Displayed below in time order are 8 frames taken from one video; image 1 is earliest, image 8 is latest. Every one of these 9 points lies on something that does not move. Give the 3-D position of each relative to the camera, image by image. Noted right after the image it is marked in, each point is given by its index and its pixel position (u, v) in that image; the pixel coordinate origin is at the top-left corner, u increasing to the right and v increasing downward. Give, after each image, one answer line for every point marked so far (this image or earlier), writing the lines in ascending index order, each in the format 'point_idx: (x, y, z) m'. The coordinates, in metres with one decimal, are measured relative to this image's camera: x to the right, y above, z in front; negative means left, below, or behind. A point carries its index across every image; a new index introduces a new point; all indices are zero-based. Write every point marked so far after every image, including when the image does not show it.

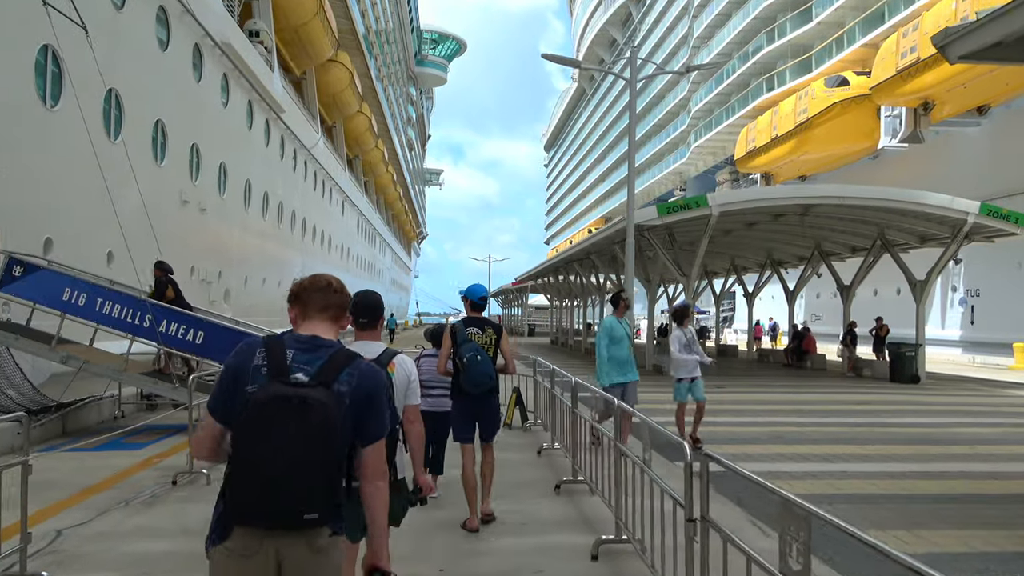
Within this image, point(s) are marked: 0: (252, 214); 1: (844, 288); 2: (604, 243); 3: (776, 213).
0: (-5.7, +1.5, +15.0) m
1: (+8.0, 0.0, +16.1) m
2: (+2.5, +1.2, +17.5) m
3: (+5.4, +1.5, +13.7) m
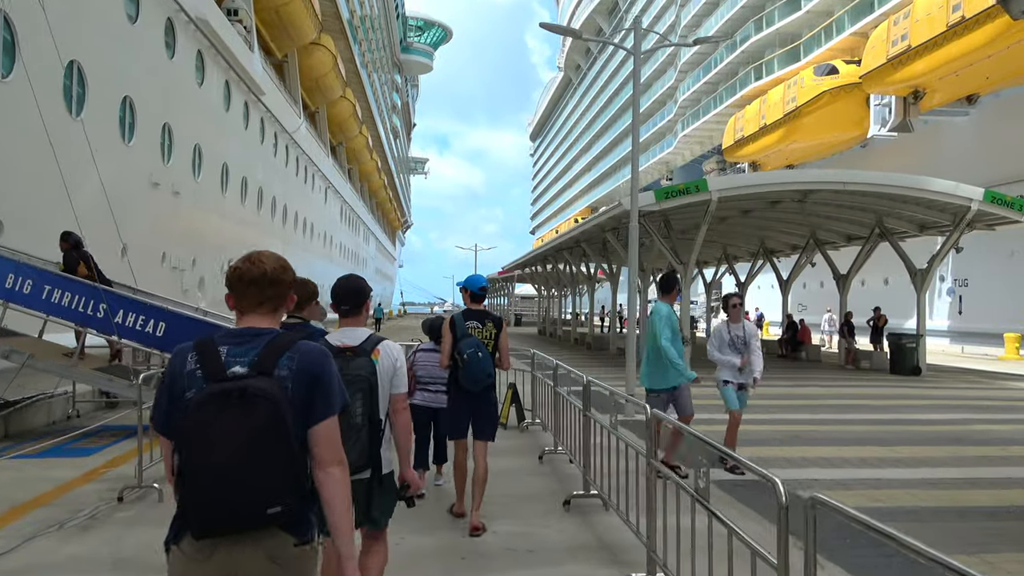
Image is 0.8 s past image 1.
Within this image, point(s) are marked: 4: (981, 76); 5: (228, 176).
0: (-5.9, +1.8, +14.3) m
1: (+7.7, +0.3, +15.8) m
2: (+2.2, +1.4, +17.0) m
3: (+5.2, +1.7, +13.3) m
4: (+13.7, +6.2, +19.9) m
5: (-5.9, +2.2, +14.3) m
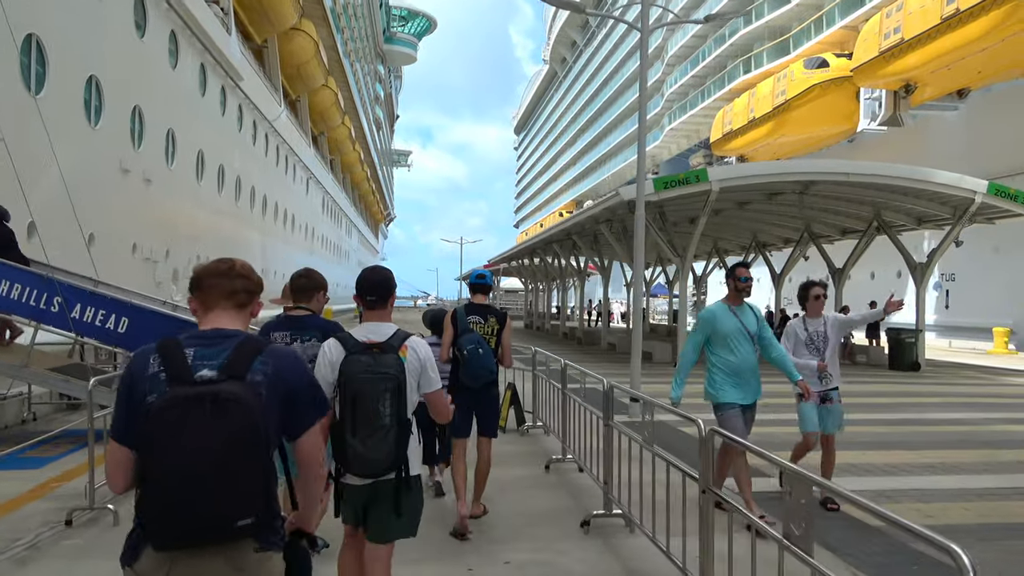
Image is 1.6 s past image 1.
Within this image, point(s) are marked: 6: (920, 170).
0: (-6.1, +1.9, +13.7) m
1: (+7.5, +0.4, +15.5) m
2: (+1.9, +1.6, +16.6) m
3: (+5.0, +1.9, +12.9) m
4: (+13.4, +6.4, +19.7) m
5: (-6.1, +2.4, +13.7) m
6: (+7.0, +2.0, +11.6) m
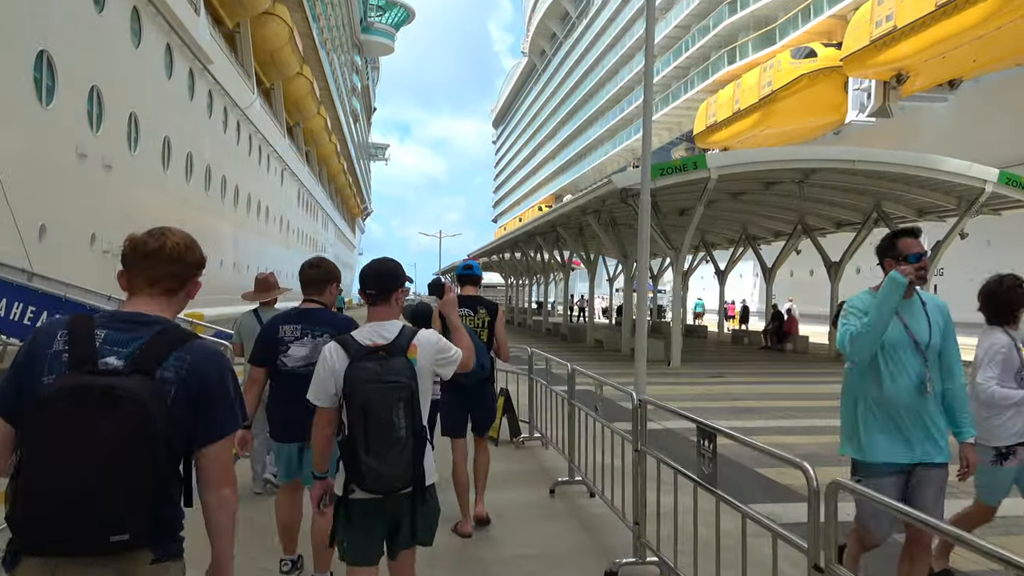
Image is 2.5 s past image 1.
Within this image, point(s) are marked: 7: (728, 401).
0: (-6.4, +2.1, +12.7) m
1: (+7.1, +0.5, +15.0) m
2: (+1.5, +1.7, +15.9) m
3: (+4.7, +2.0, +12.3) m
4: (+12.9, +6.5, +19.3) m
5: (-6.4, +2.5, +12.7) m
6: (+6.8, +2.1, +11.0) m
7: (+2.8, -1.4, +8.7) m
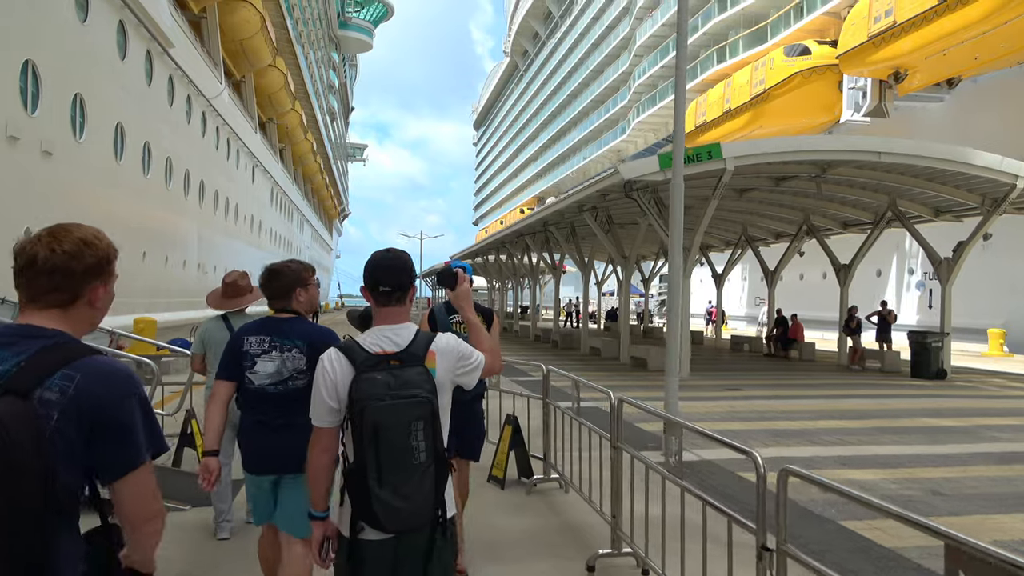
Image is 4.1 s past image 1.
0: (-6.6, +2.0, +11.5) m
1: (+6.9, +0.4, +14.1) m
2: (+1.3, +1.7, +14.9) m
3: (+4.6, +1.9, +11.4) m
4: (+12.6, +6.4, +18.7) m
5: (-6.5, +2.5, +11.4) m
6: (+6.7, +2.1, +10.2) m
7: (+2.8, -1.5, +7.7) m
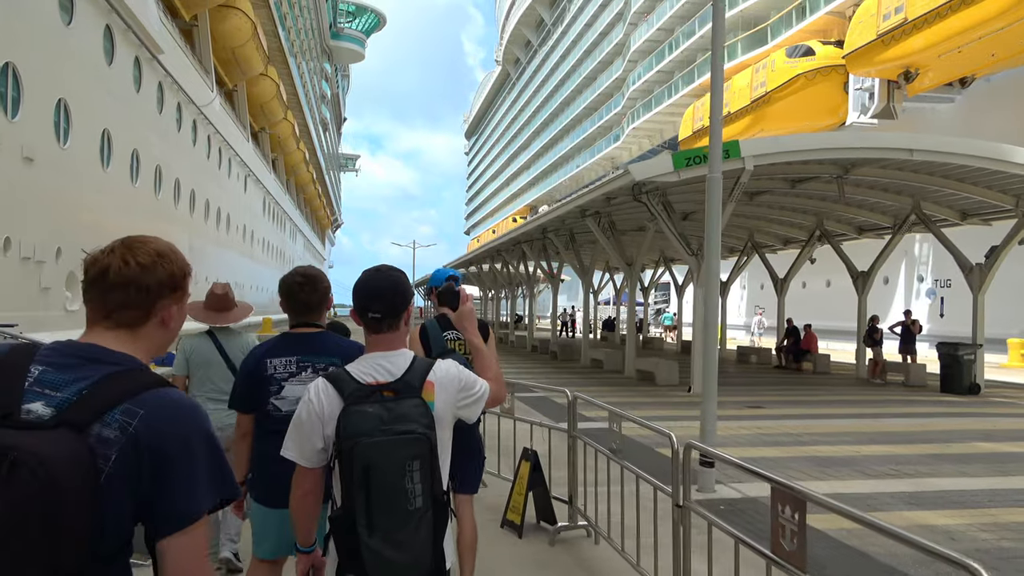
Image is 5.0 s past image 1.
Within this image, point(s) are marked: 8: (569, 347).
0: (-6.6, +1.9, +10.6) m
1: (+6.8, +0.3, +13.3) m
2: (+1.2, +1.5, +14.0) m
3: (+4.6, +1.8, +10.6) m
4: (+12.5, +6.2, +18.0) m
5: (-6.6, +2.3, +10.5) m
6: (+6.7, +2.0, +9.4) m
7: (+2.8, -1.5, +6.9) m
8: (+1.5, -1.6, +18.2) m
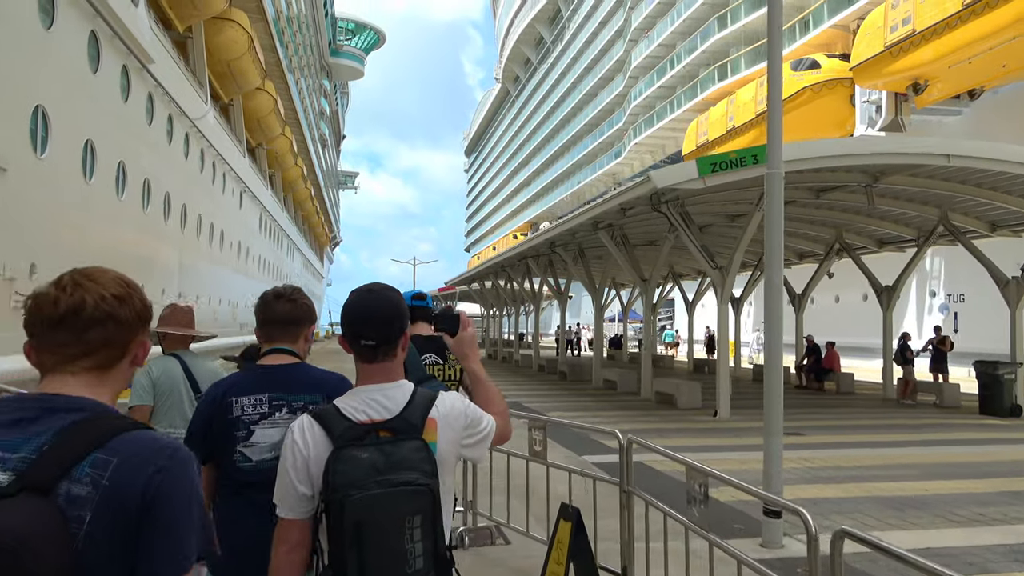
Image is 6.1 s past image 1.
0: (-6.4, +1.6, +10.0) m
1: (+7.0, 0.0, +12.7) m
2: (+1.3, +1.1, +13.5) m
3: (+4.7, +1.5, +10.0) m
4: (+12.6, +5.8, +17.6) m
5: (-6.4, +2.0, +9.9) m
6: (+6.8, +1.8, +8.9) m
7: (+3.0, -1.7, +6.2) m
8: (+1.7, -2.0, +17.6) m
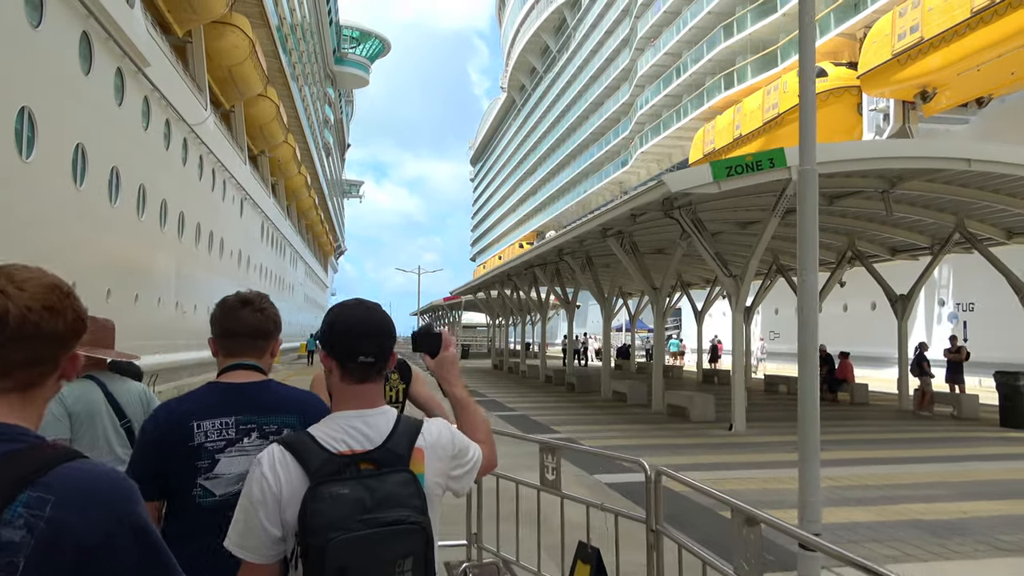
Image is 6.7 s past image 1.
0: (-6.3, +1.4, +9.9) m
1: (+7.1, -0.2, +12.5) m
2: (+1.5, +0.9, +13.3) m
3: (+4.8, +1.4, +9.8) m
4: (+12.7, +5.6, +17.4) m
5: (-6.3, +1.9, +9.8) m
6: (+6.9, +1.6, +8.6) m
7: (+3.1, -1.8, +6.0) m
8: (+1.8, -2.3, +17.3) m
